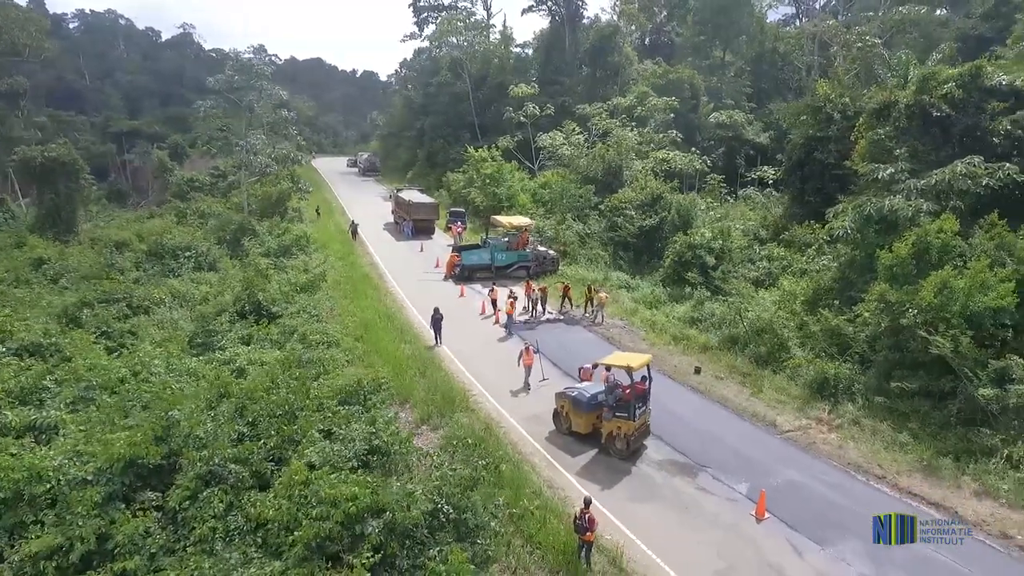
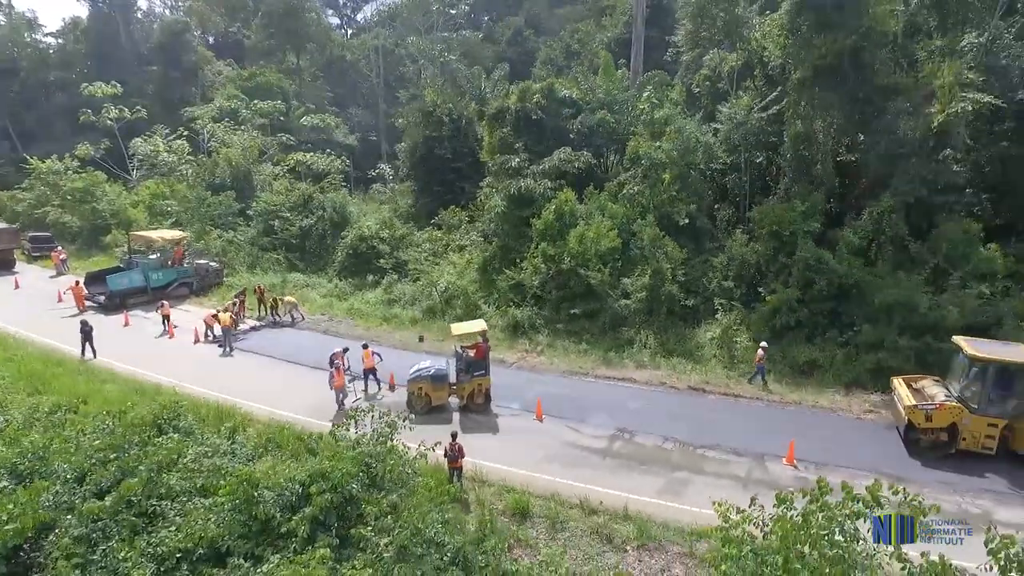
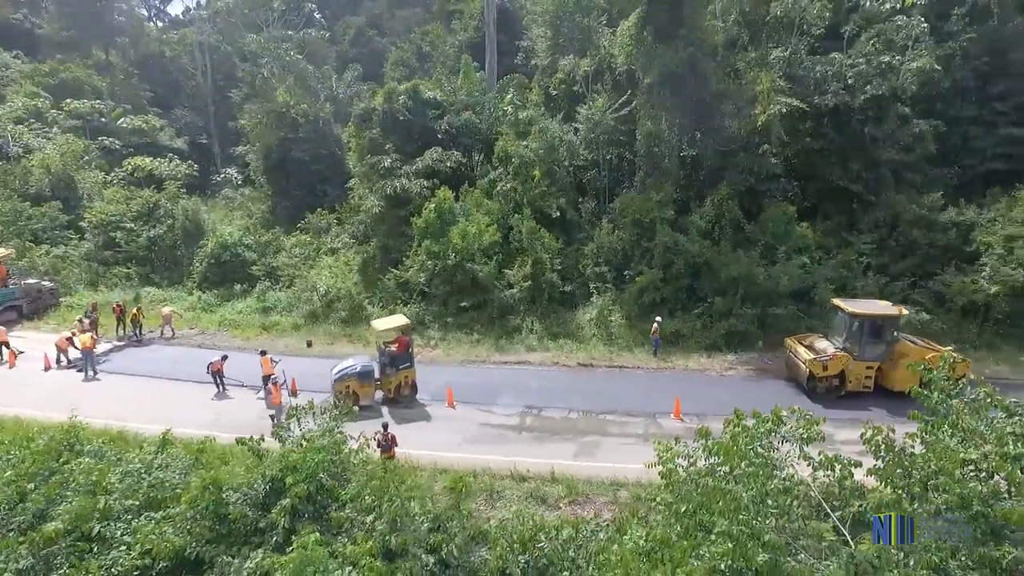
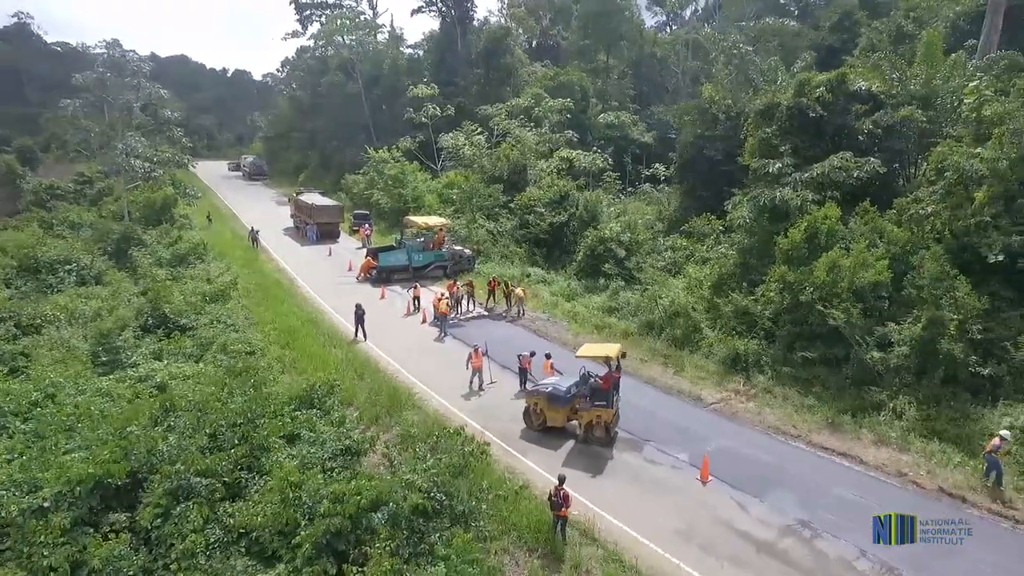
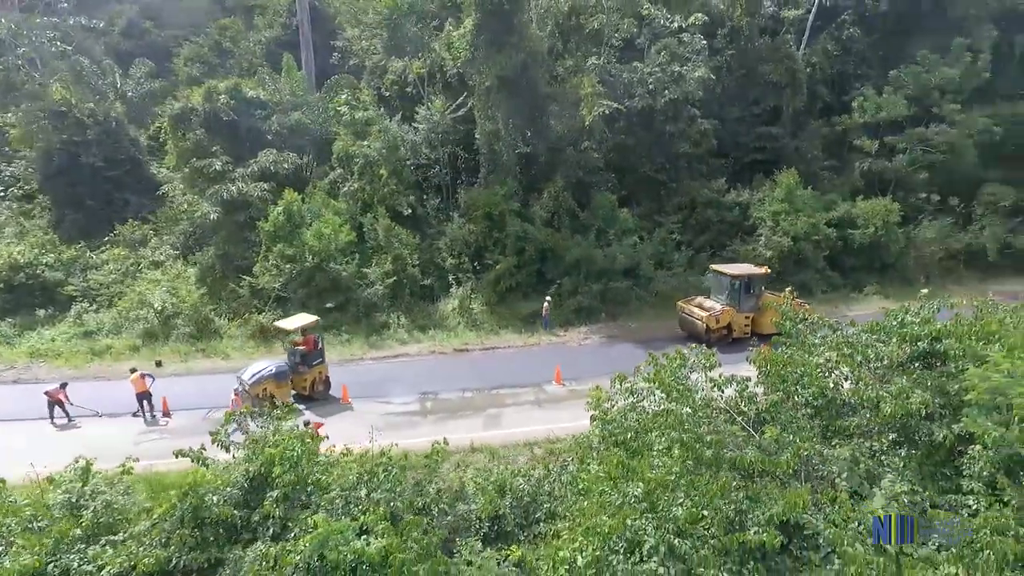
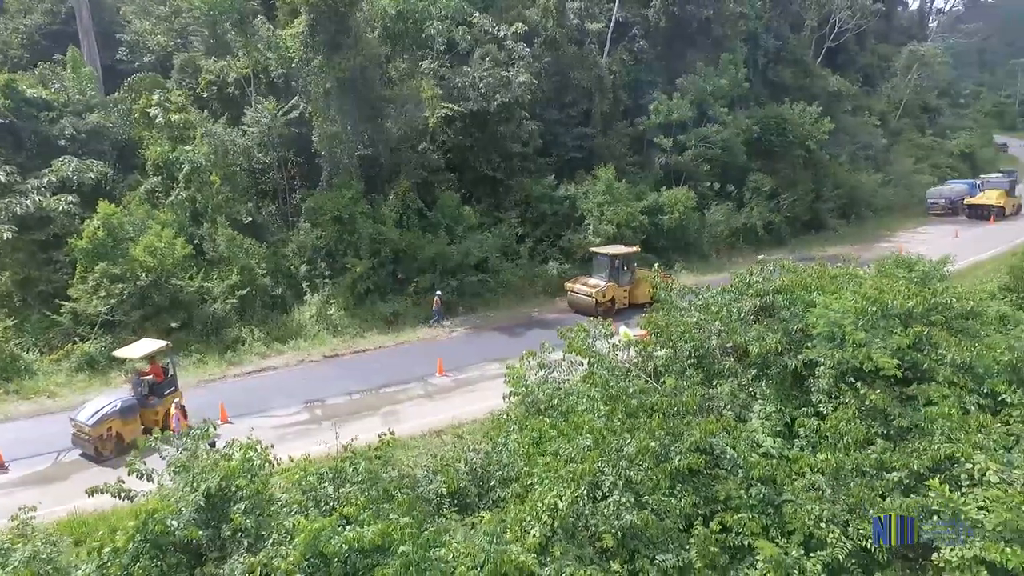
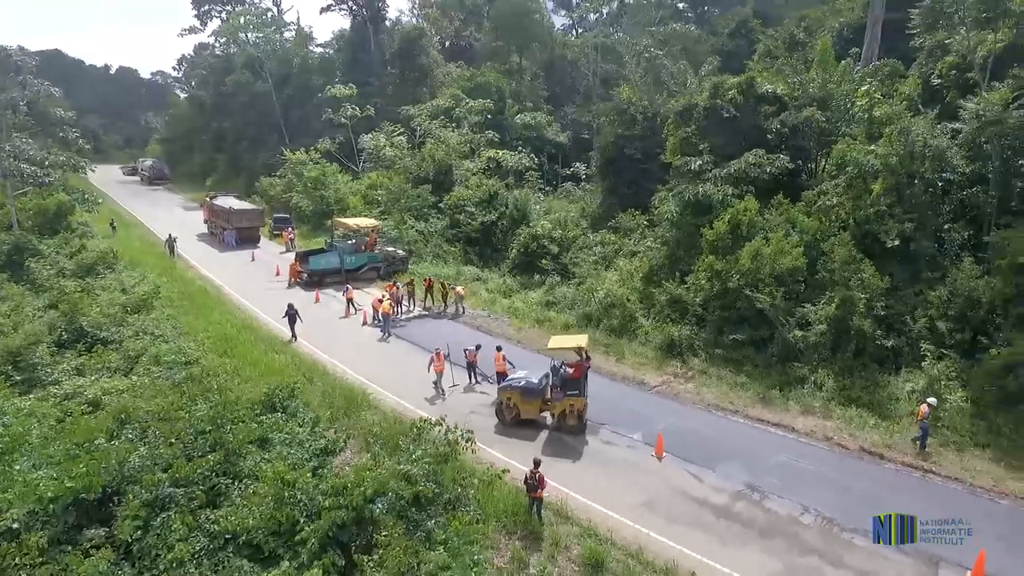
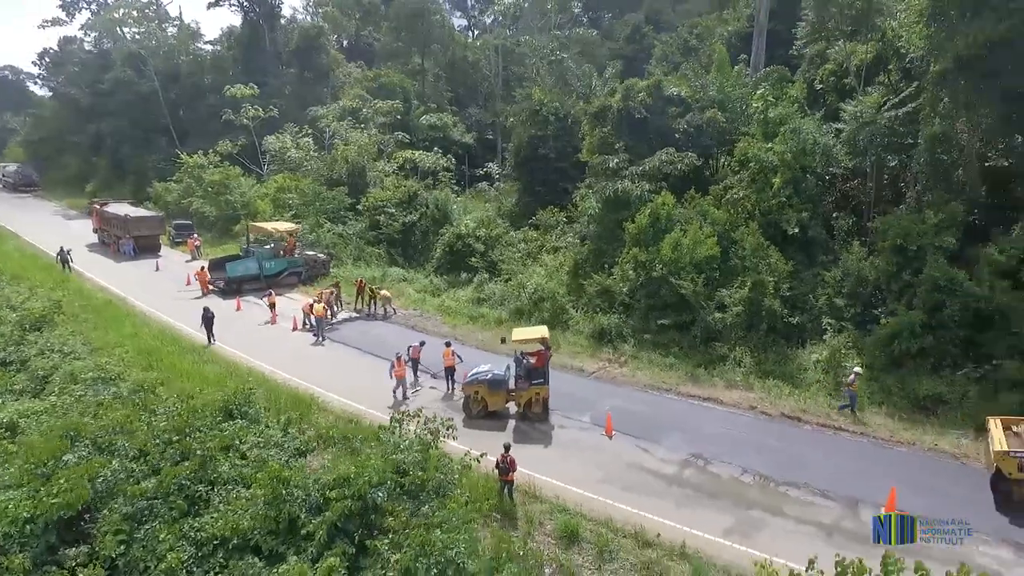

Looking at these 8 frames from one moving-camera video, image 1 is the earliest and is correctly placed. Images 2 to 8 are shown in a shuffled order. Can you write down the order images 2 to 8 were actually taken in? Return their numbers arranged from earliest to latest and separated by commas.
4, 7, 8, 2, 3, 5, 6
